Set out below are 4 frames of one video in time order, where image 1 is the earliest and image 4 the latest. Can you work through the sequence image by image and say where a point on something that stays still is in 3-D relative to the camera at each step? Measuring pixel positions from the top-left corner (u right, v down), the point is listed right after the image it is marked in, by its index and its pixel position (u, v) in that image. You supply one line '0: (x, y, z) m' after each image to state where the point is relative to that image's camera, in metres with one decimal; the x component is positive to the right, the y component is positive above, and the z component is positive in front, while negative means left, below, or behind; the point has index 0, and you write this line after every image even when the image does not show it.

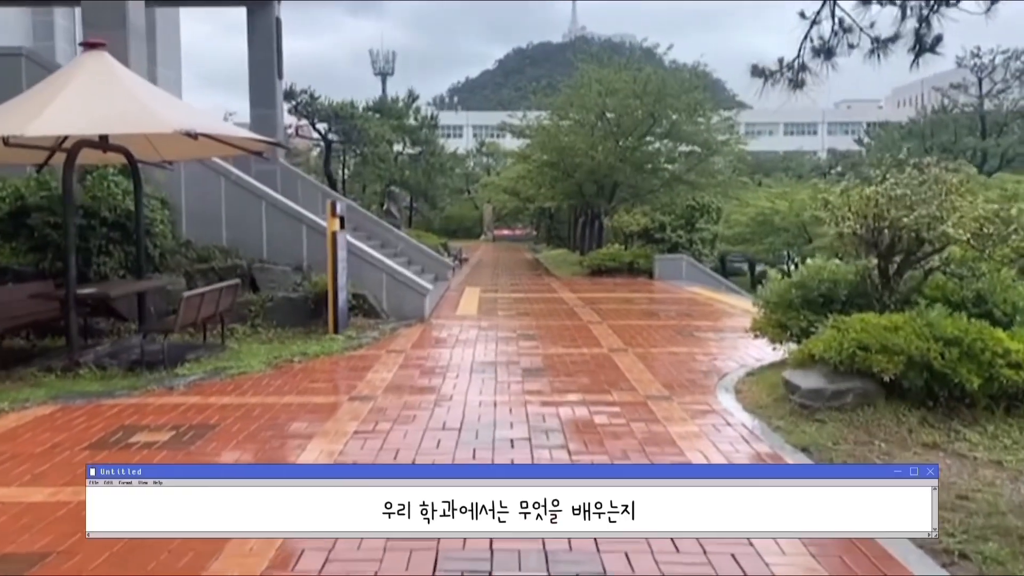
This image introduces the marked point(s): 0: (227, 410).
0: (-2.3, -1.0, +6.9) m
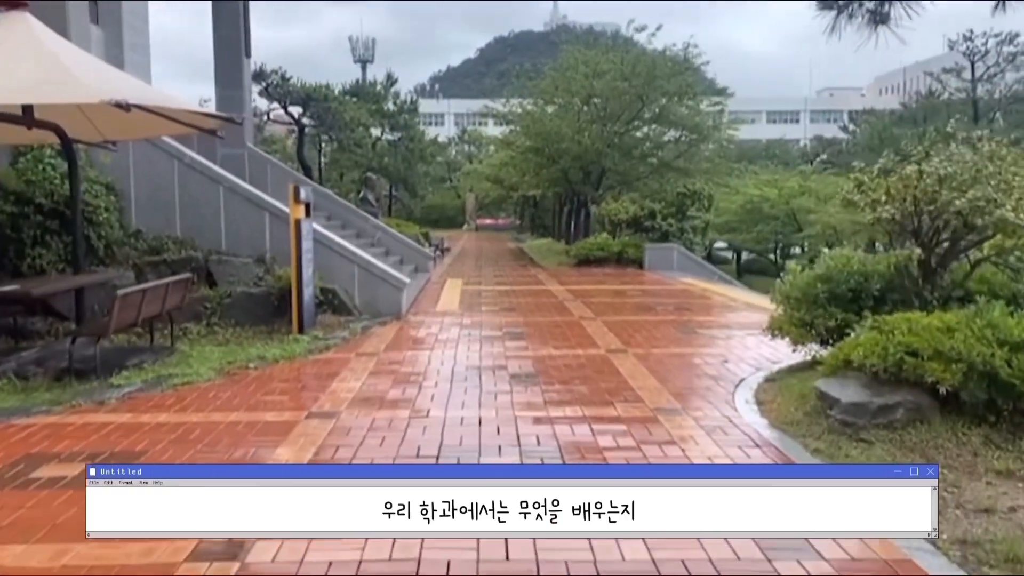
0: (-2.4, -1.0, +5.8) m
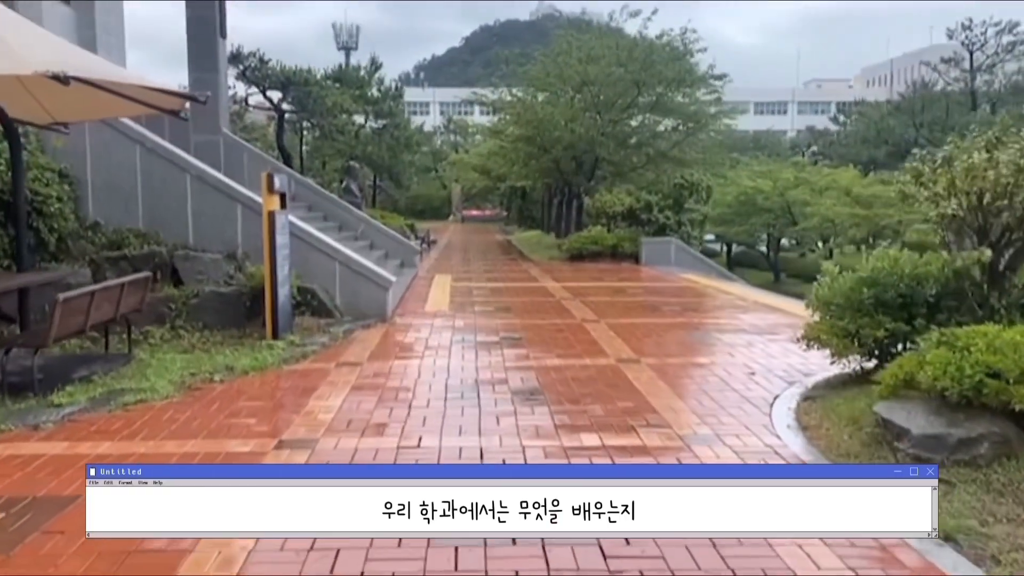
0: (-2.4, -1.0, +4.8) m
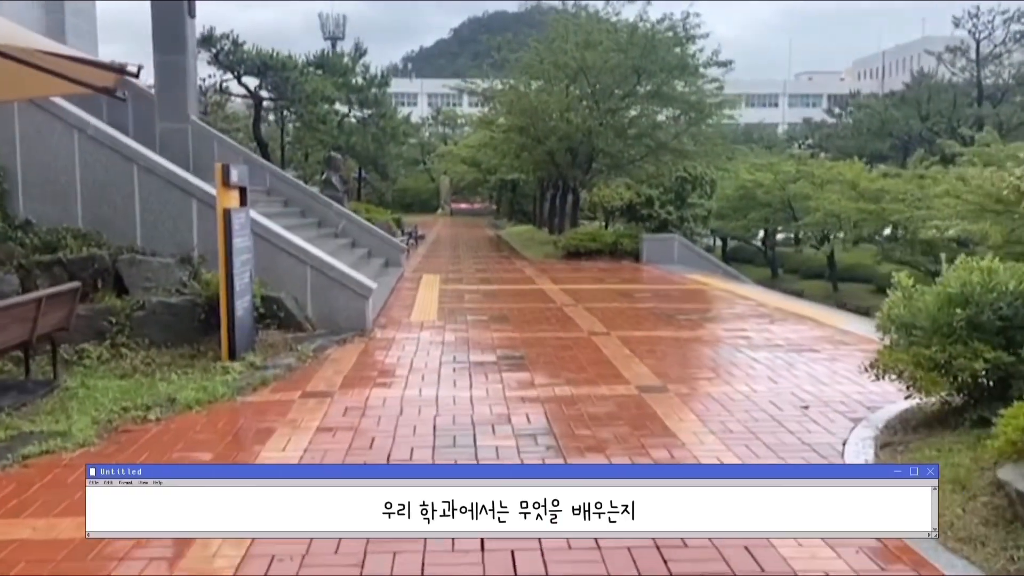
0: (-2.3, -1.2, +3.5) m
